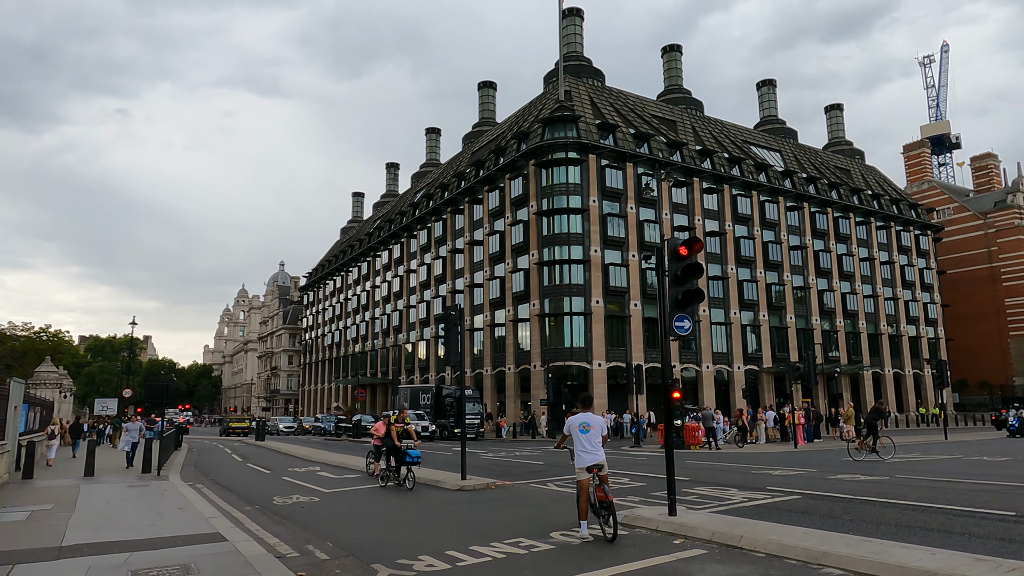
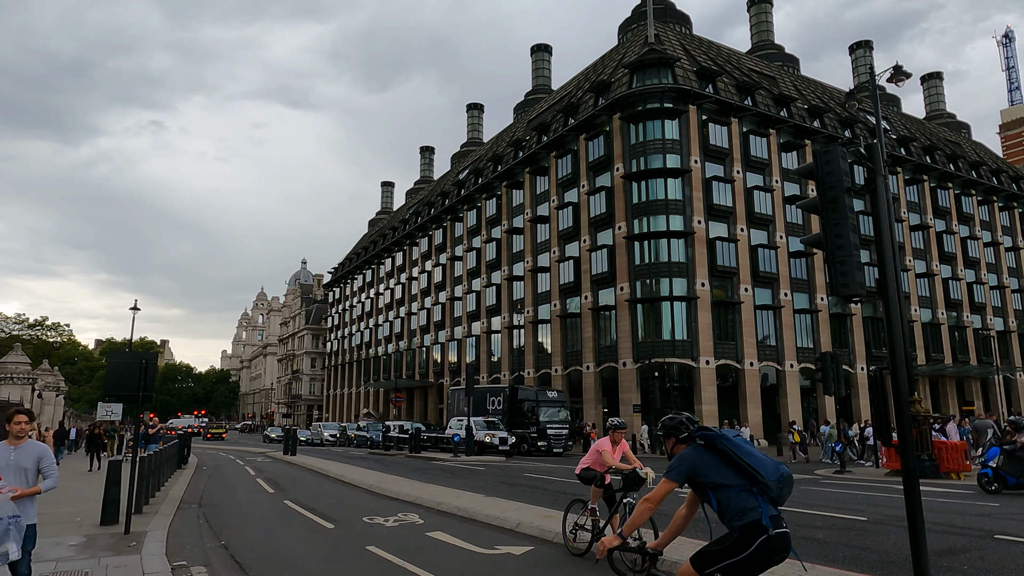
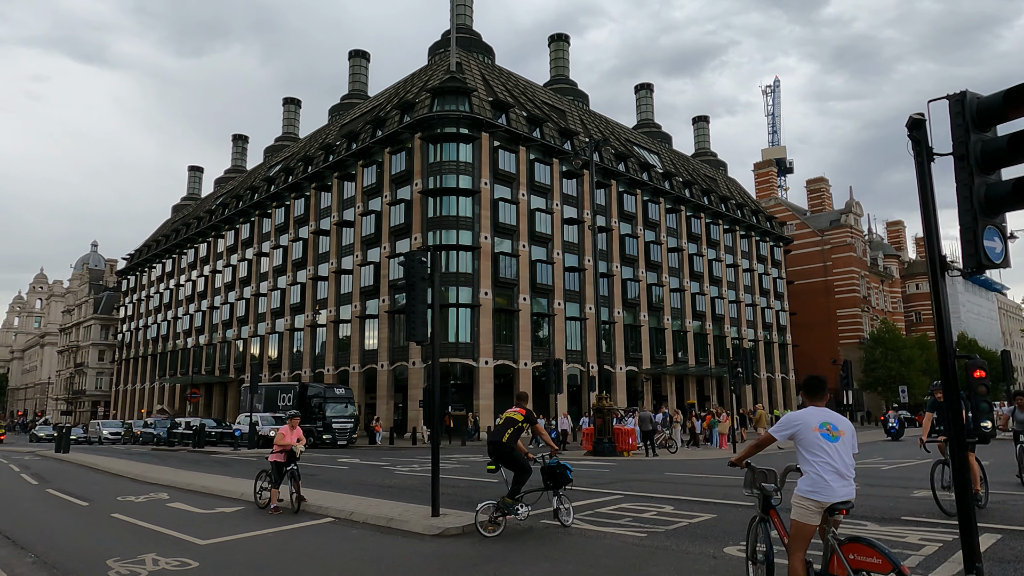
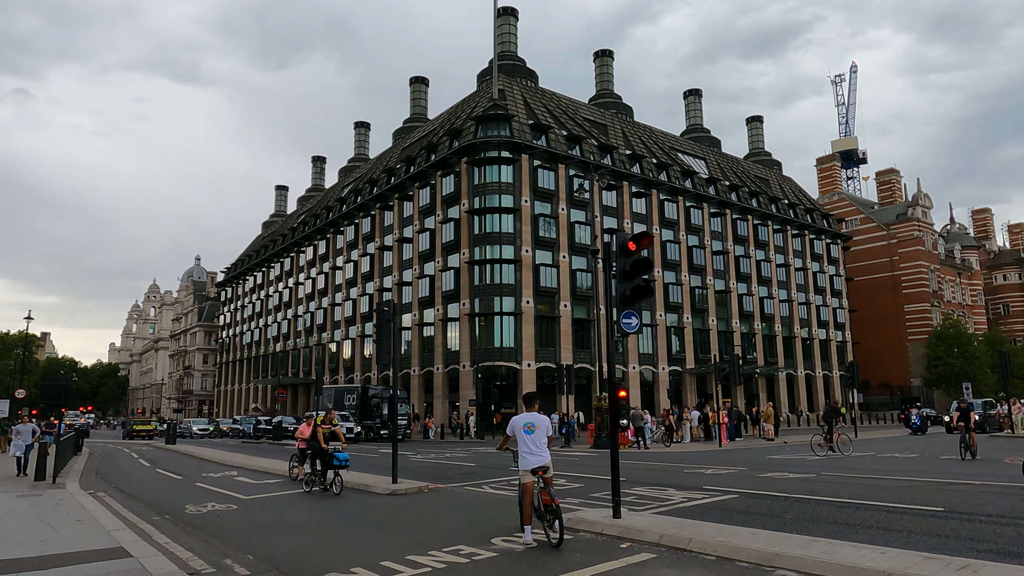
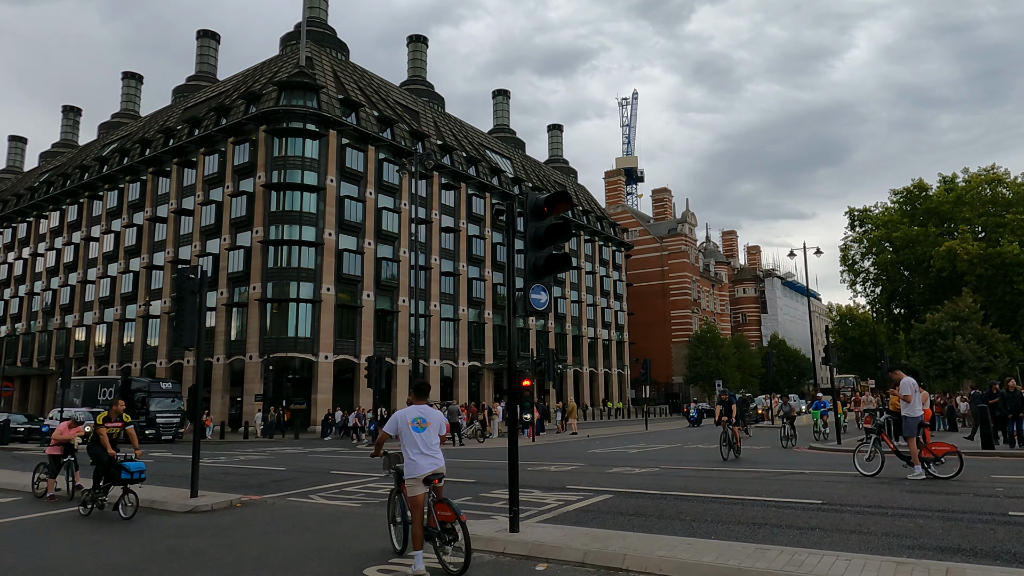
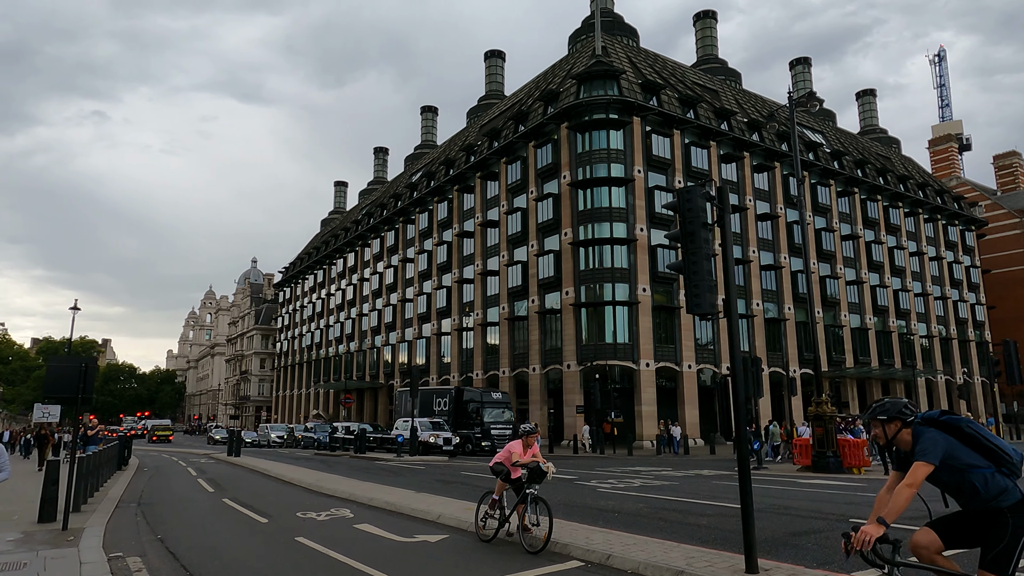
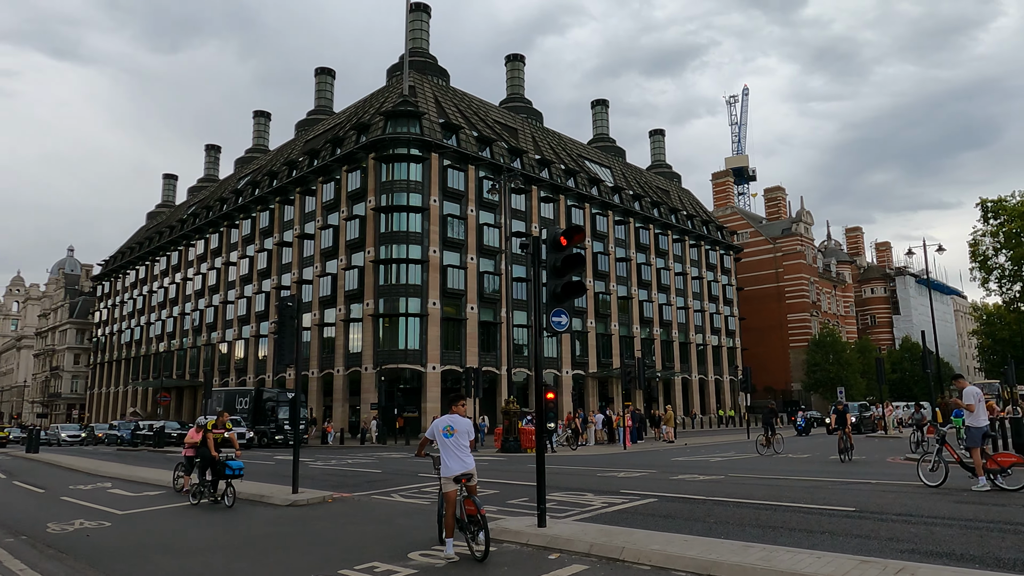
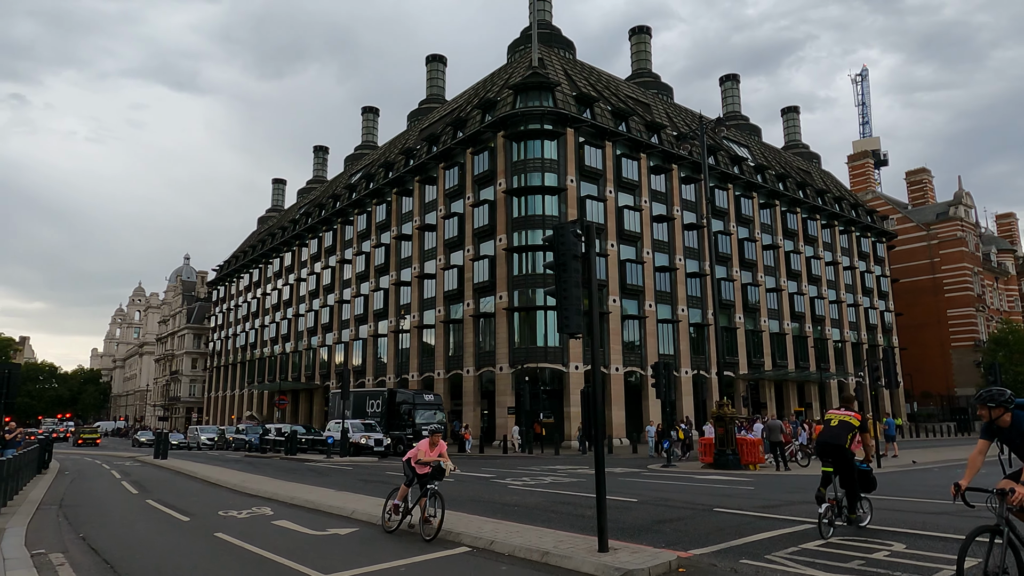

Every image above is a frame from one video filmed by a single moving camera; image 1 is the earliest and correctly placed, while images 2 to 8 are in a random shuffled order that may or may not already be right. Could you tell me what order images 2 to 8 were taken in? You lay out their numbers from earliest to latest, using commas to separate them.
4, 7, 5, 3, 8, 6, 2
